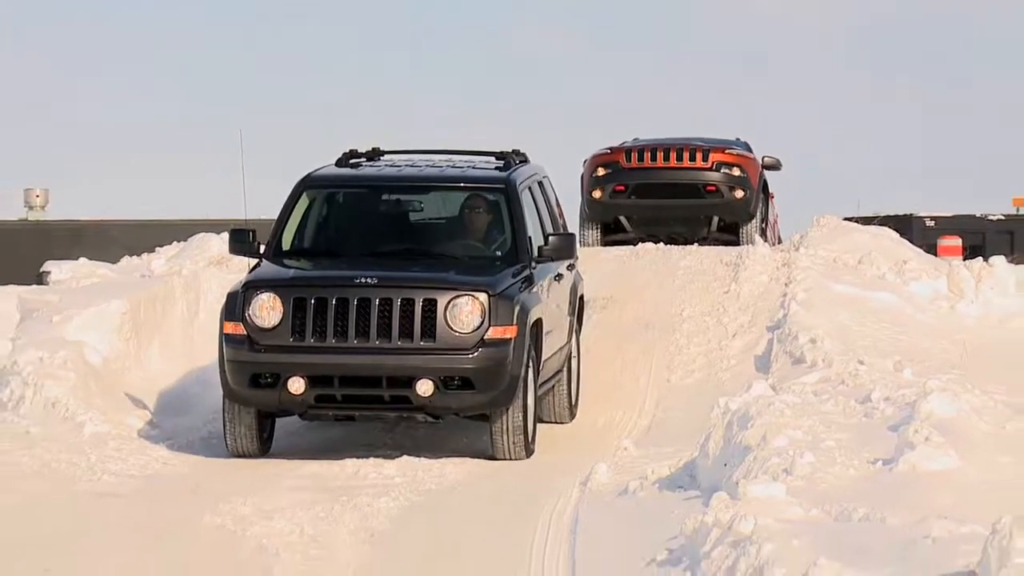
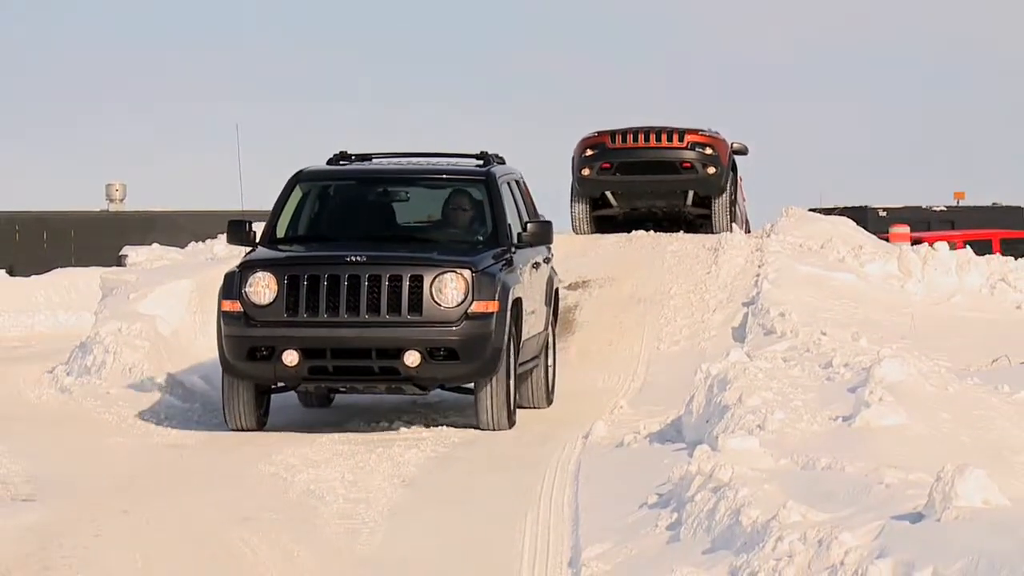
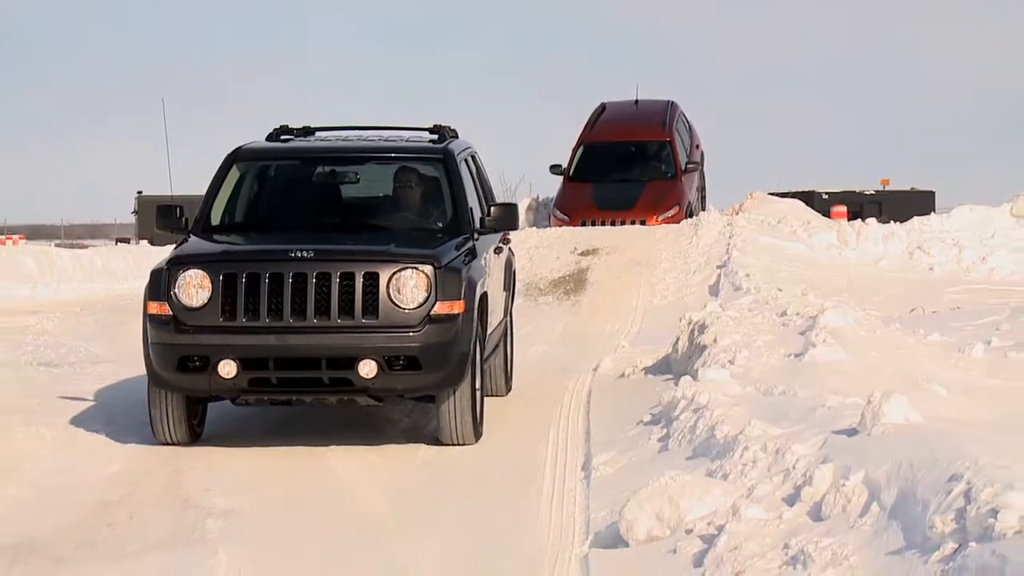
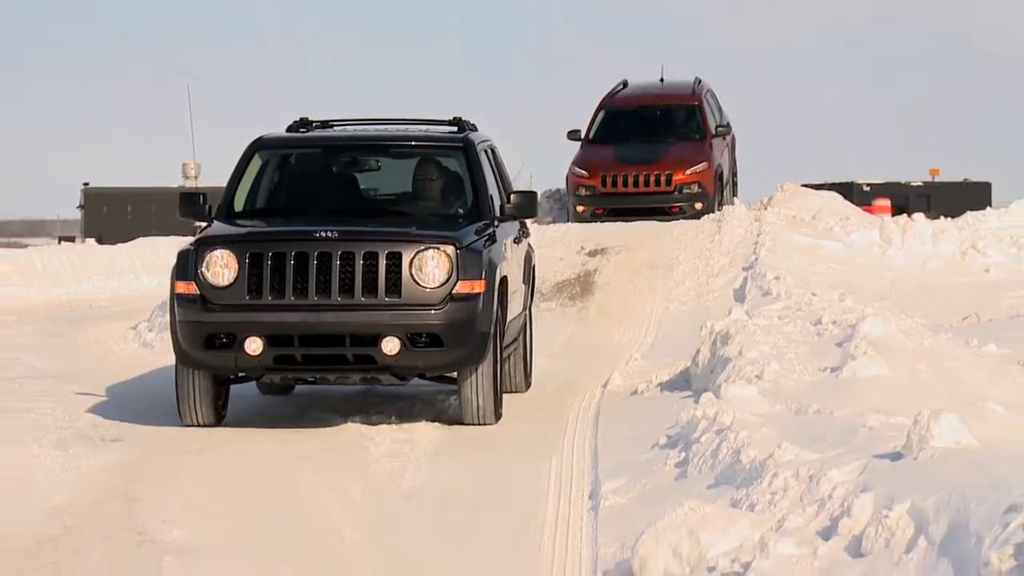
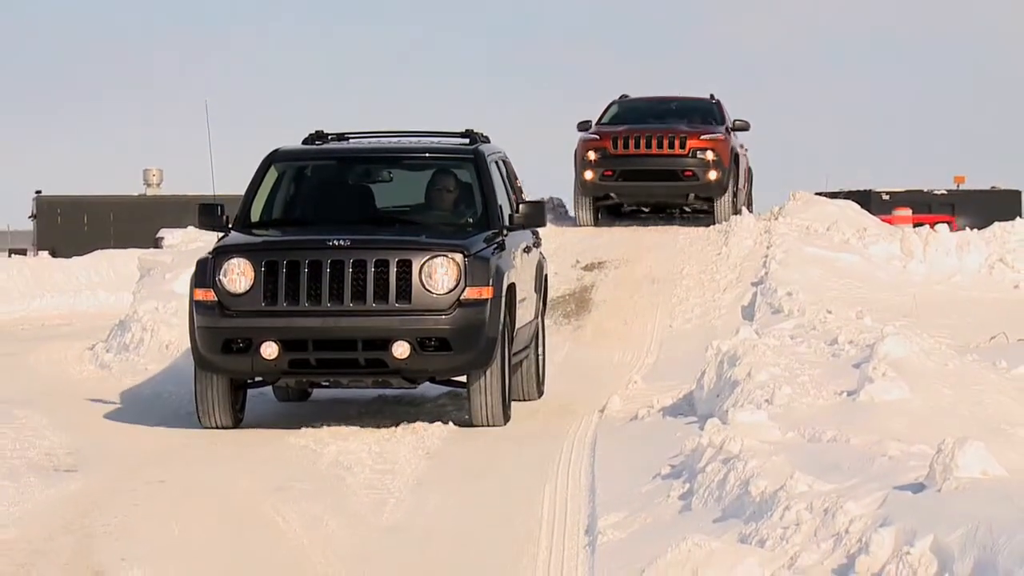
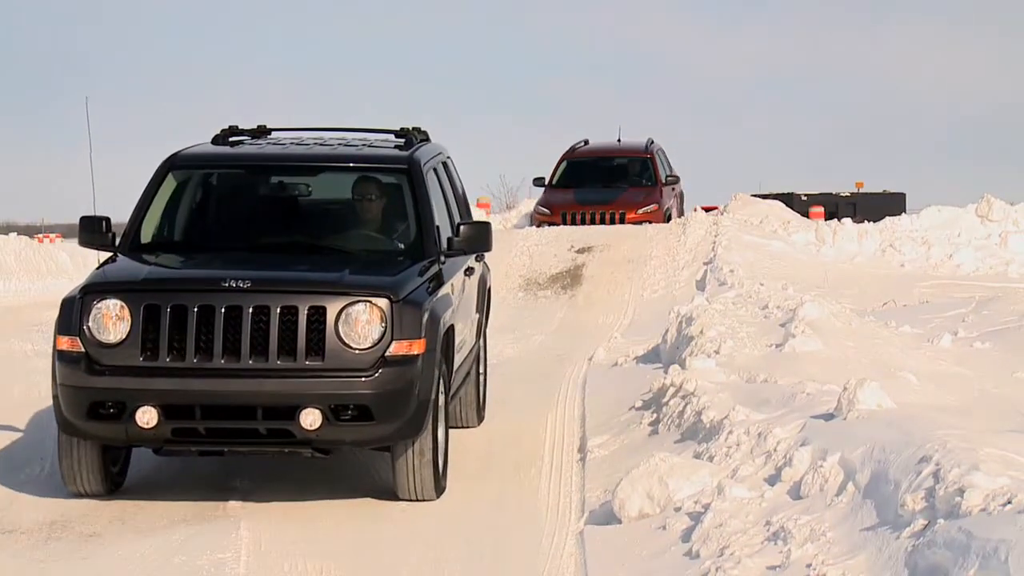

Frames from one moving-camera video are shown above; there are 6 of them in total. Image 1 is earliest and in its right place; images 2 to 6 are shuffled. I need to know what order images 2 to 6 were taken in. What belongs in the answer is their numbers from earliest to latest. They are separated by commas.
2, 5, 4, 3, 6
